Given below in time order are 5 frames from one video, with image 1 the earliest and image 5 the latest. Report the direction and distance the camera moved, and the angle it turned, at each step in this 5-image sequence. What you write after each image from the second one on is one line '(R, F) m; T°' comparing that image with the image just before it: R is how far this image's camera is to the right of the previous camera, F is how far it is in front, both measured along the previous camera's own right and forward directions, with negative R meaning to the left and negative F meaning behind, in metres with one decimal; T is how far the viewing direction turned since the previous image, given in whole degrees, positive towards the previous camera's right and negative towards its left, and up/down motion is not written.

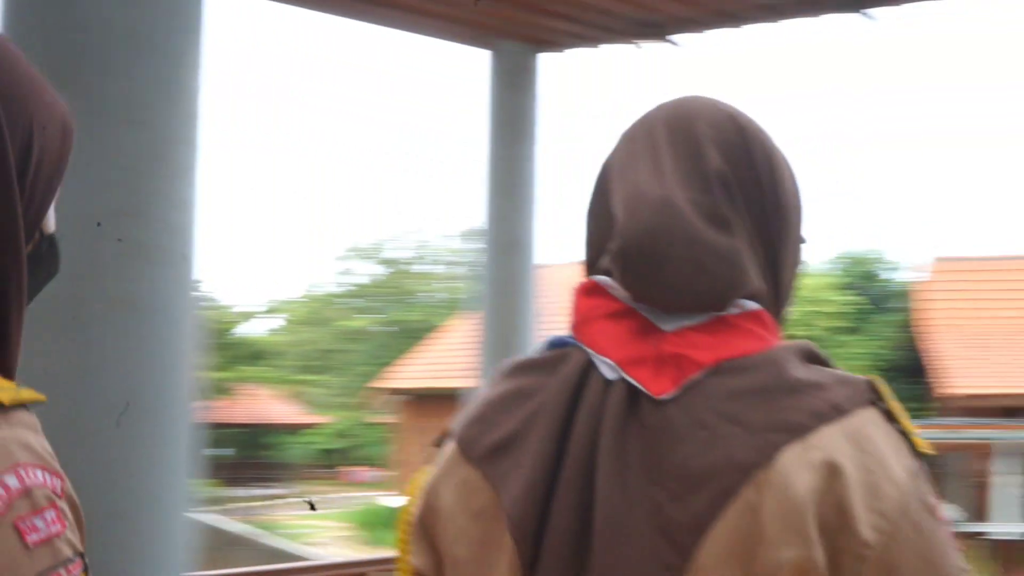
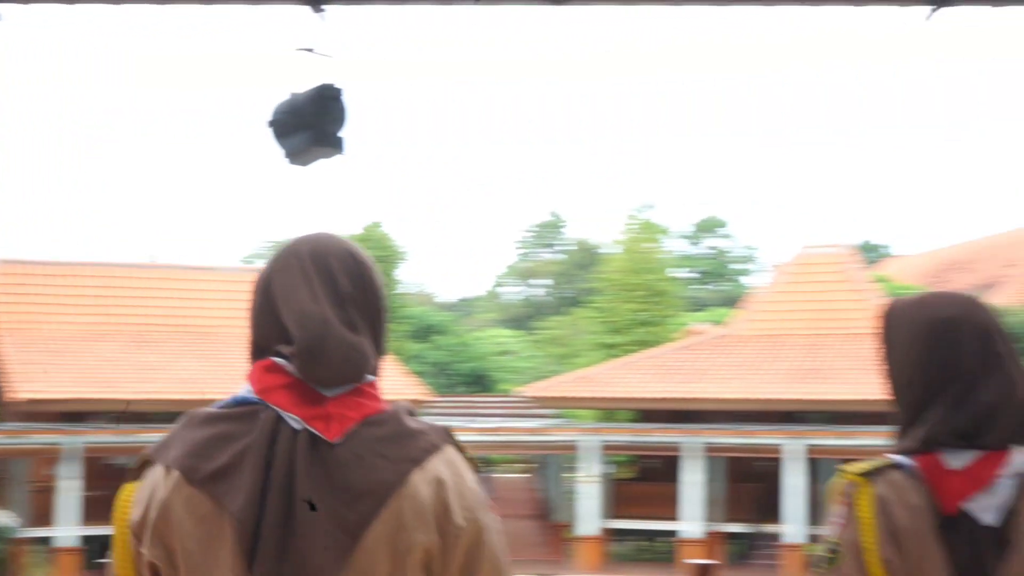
(+0.5, -0.2) m; -15°
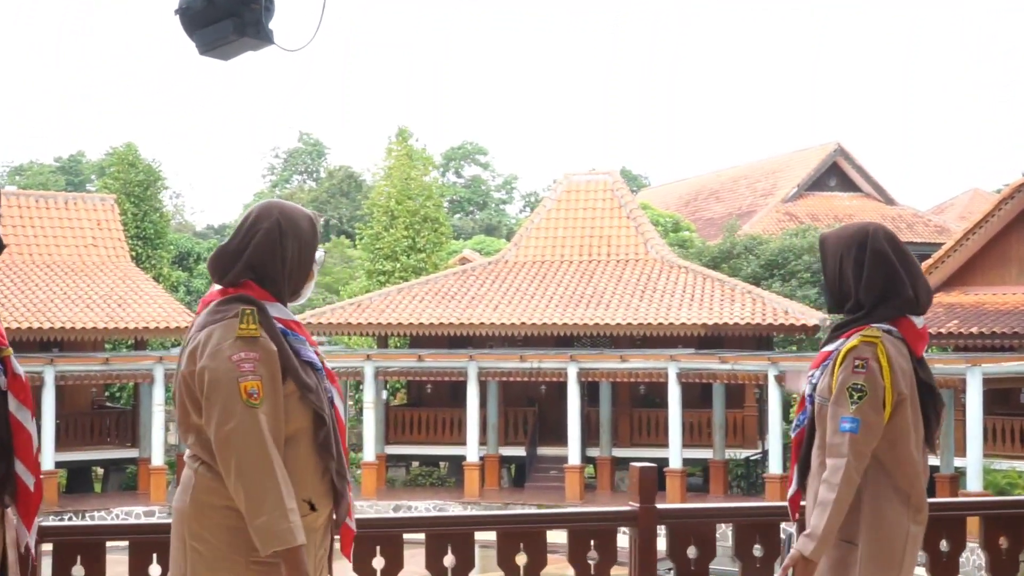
(-0.6, +0.2) m; +13°
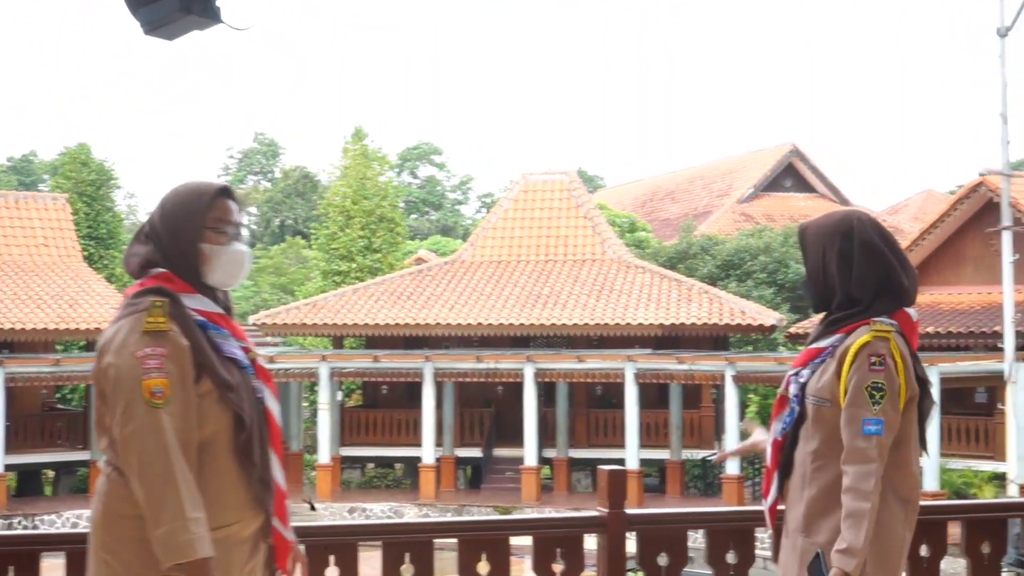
(0.0, +0.2) m; +2°
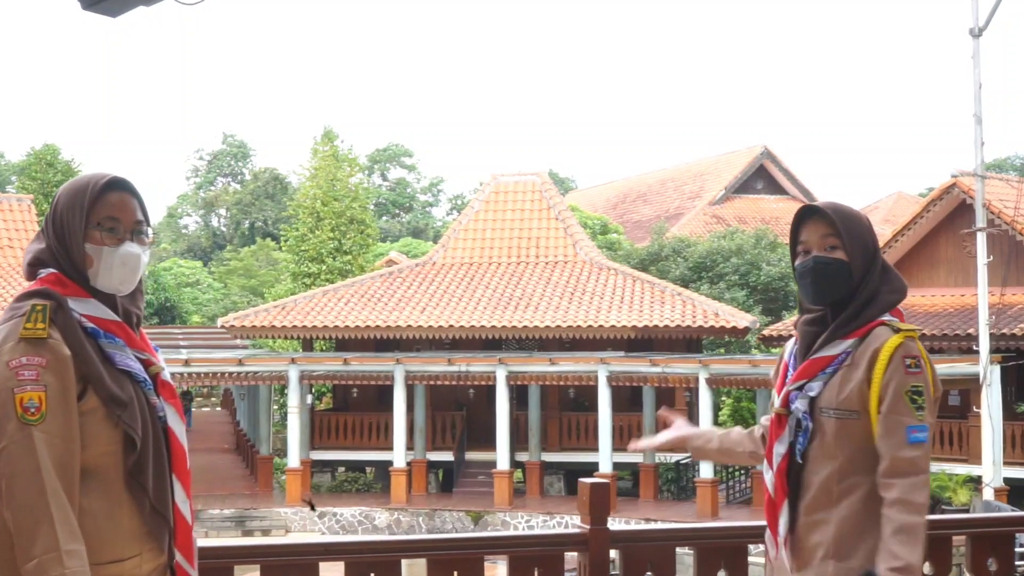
(0.0, +0.3) m; +1°
